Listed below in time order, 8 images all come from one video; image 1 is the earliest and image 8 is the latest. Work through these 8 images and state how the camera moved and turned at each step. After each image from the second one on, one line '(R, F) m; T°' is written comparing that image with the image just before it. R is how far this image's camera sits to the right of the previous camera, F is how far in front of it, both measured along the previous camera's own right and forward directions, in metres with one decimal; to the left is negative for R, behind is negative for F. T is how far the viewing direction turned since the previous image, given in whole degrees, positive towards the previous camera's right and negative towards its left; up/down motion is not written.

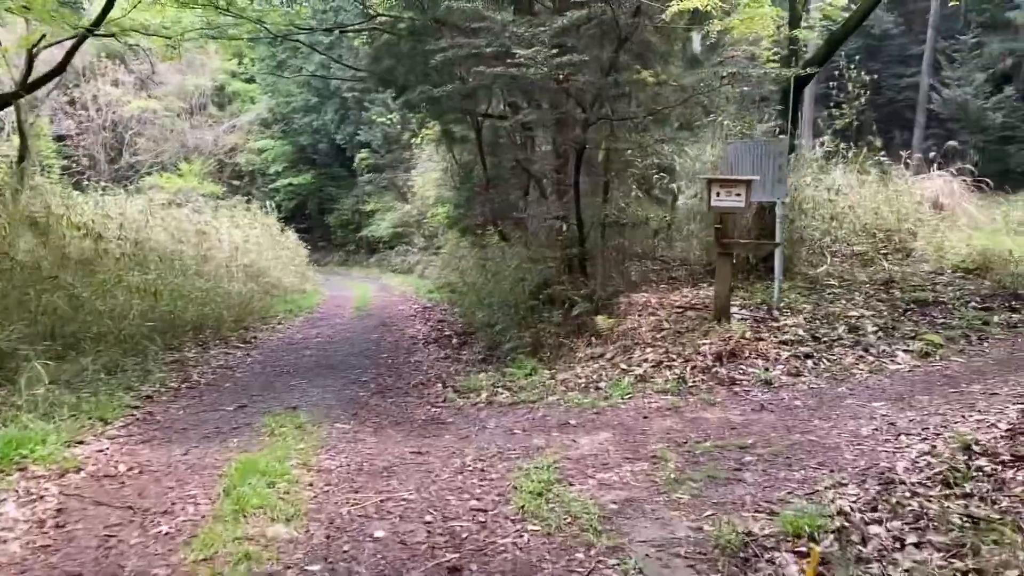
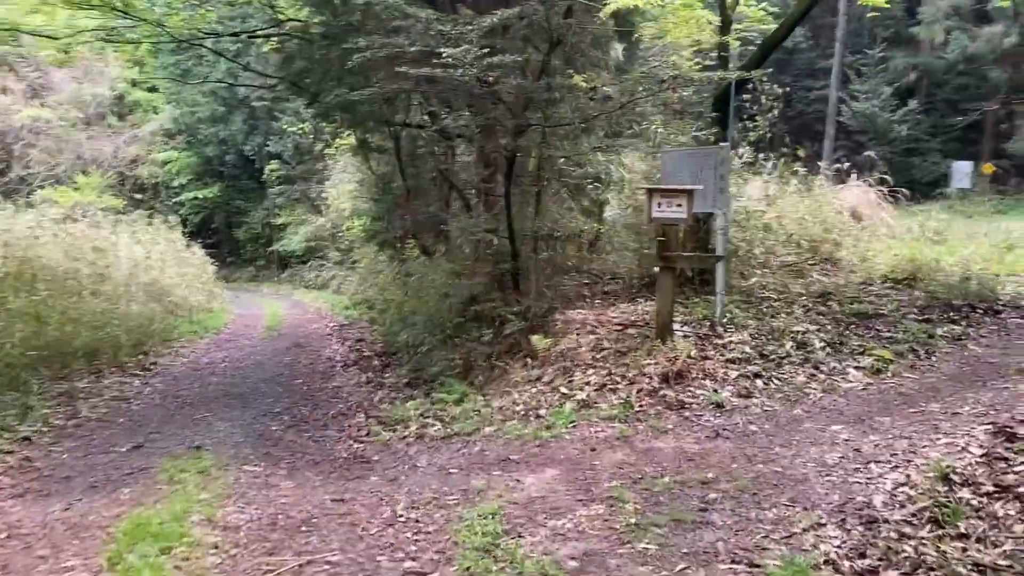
(-0.1, +0.6) m; +5°
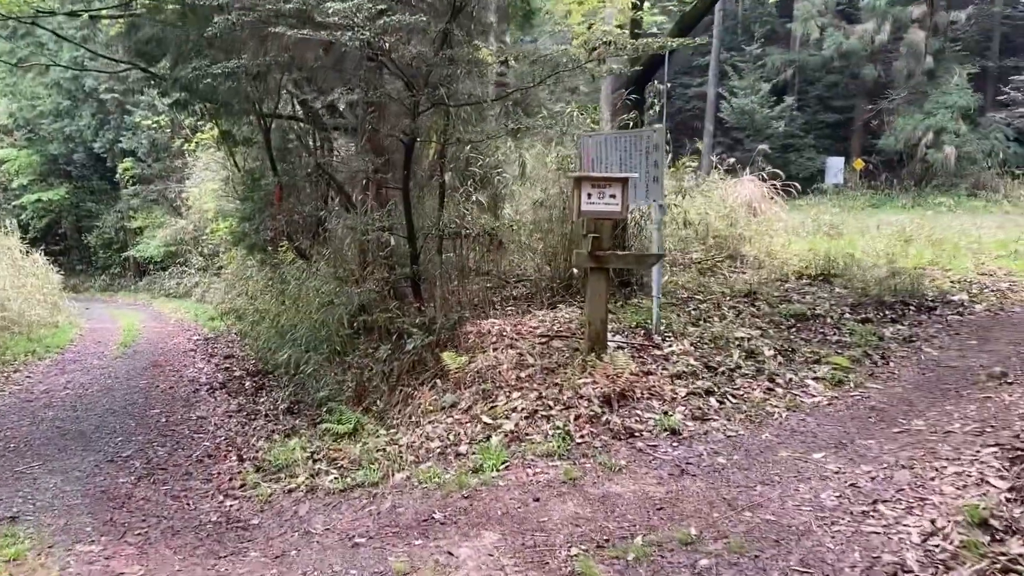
(-0.2, +1.1) m; +8°
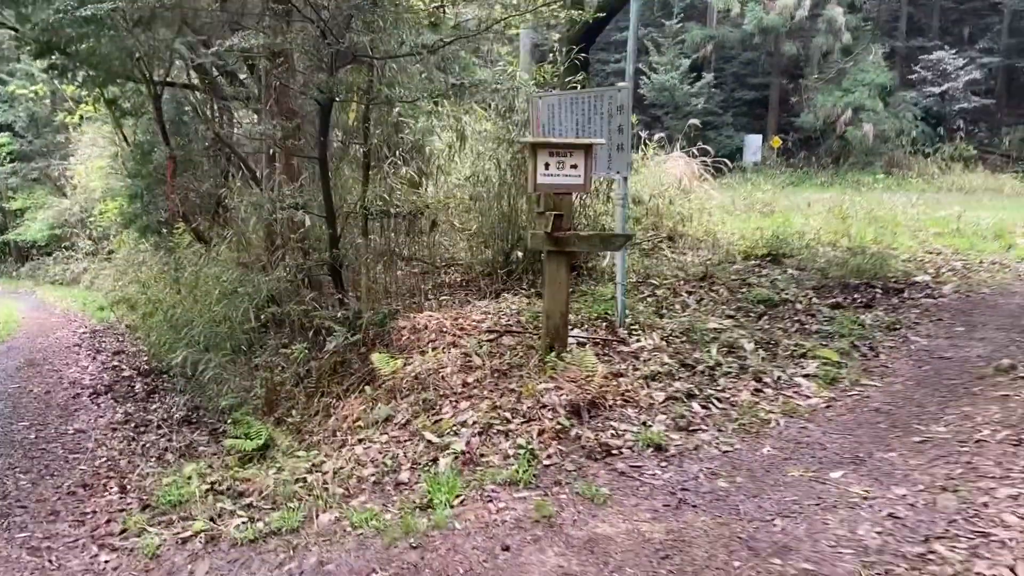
(-0.2, +1.0) m; +6°
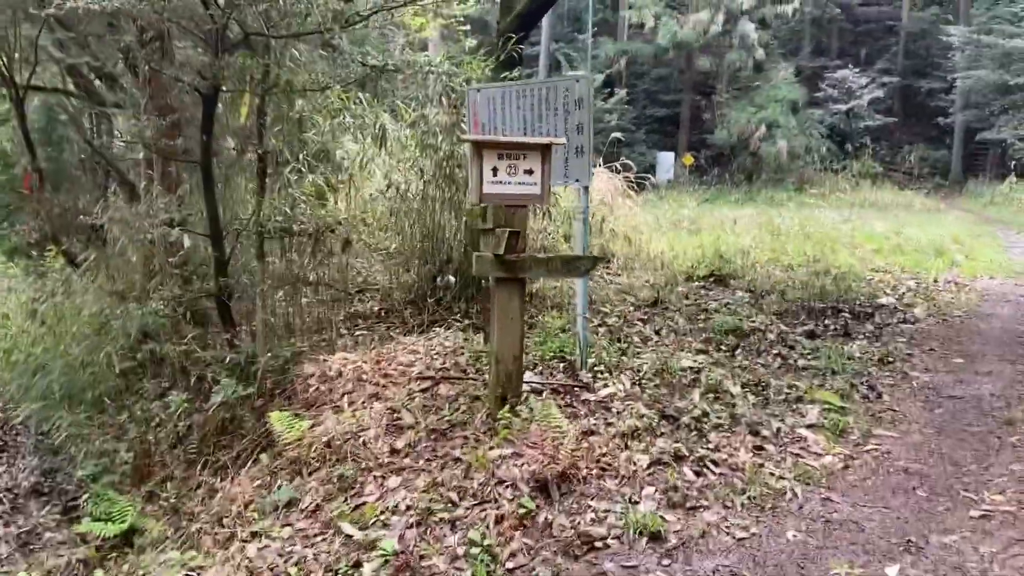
(-0.1, +1.1) m; +6°
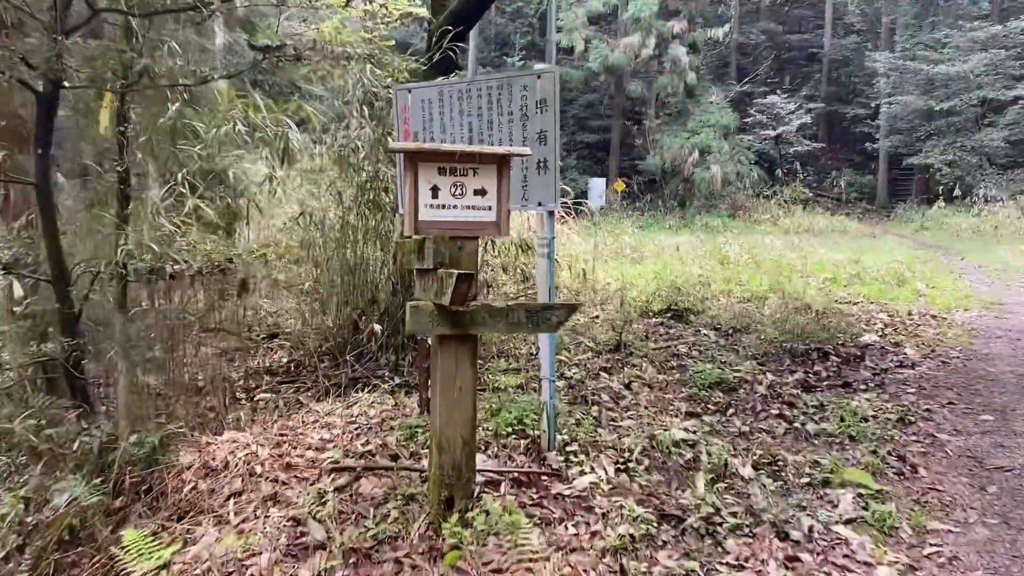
(-0.1, +1.0) m; +5°
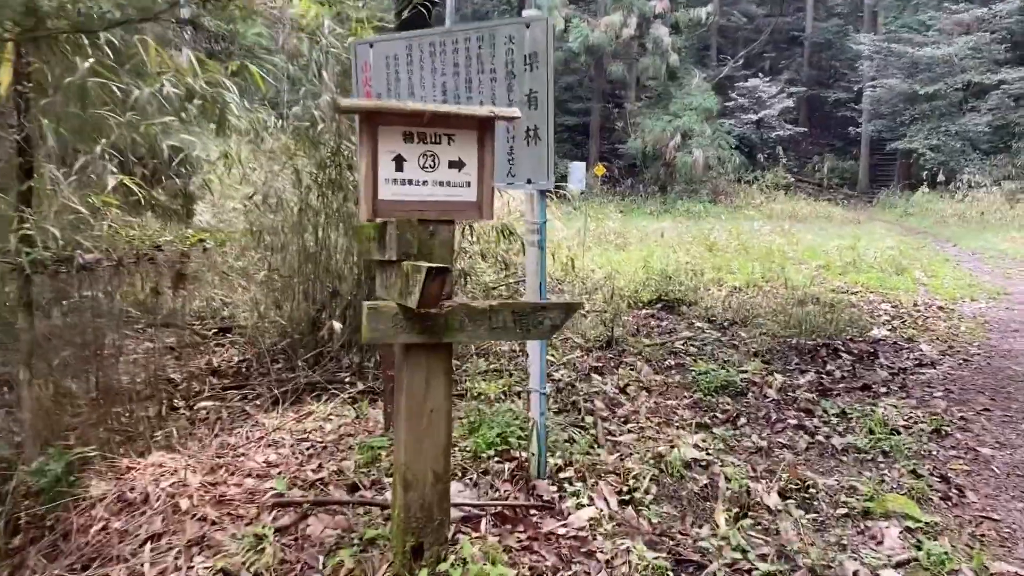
(0.0, +0.6) m; +2°
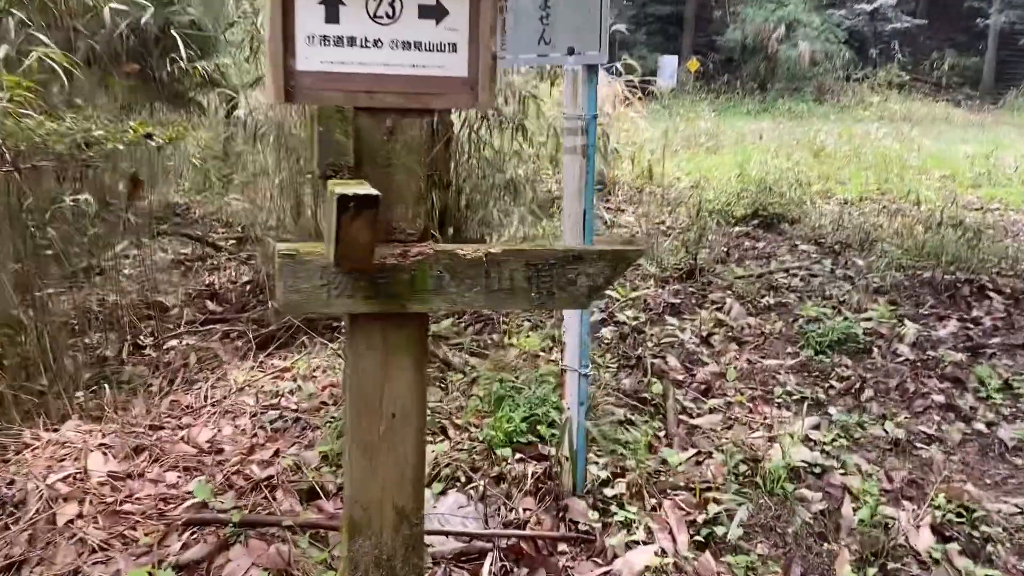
(+0.1, +1.0) m; -5°
